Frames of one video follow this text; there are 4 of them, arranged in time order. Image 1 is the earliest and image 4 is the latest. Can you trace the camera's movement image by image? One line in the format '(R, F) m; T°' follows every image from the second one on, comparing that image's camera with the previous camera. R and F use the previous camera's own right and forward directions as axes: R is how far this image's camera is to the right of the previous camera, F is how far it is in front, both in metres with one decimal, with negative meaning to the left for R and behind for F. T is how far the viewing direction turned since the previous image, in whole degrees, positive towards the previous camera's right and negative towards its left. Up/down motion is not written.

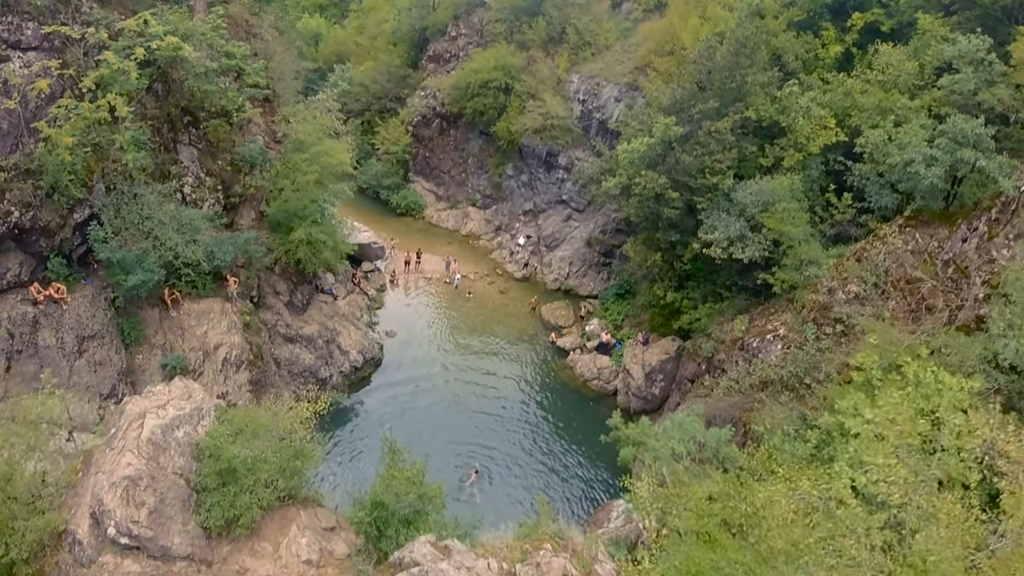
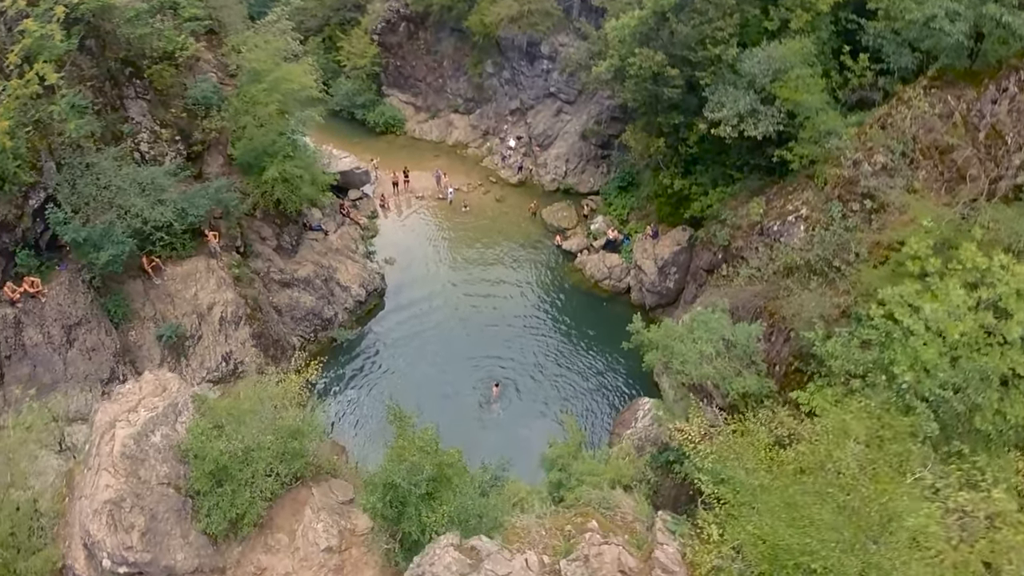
(+0.2, +1.6) m; -1°
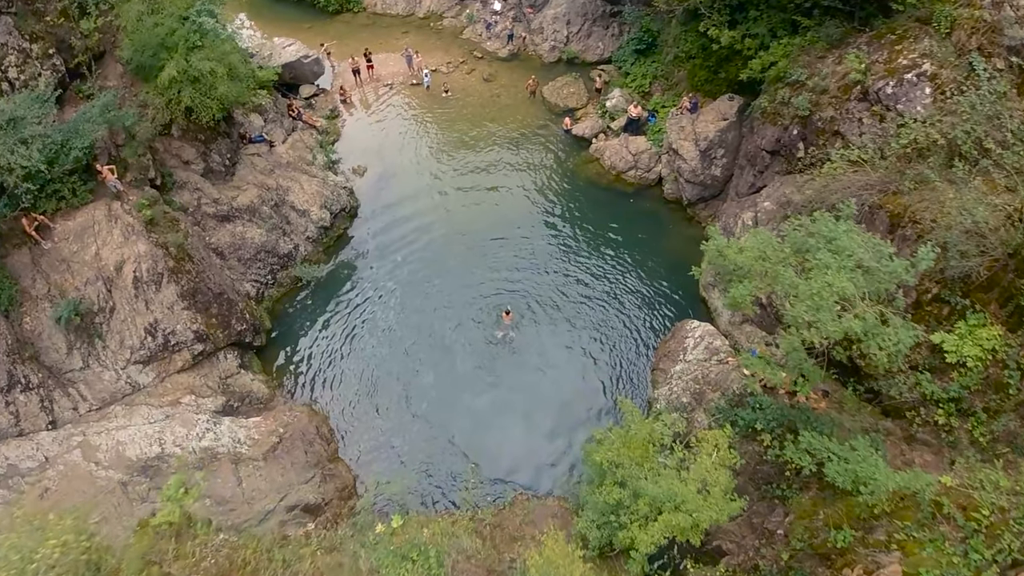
(0.0, +6.6) m; -1°
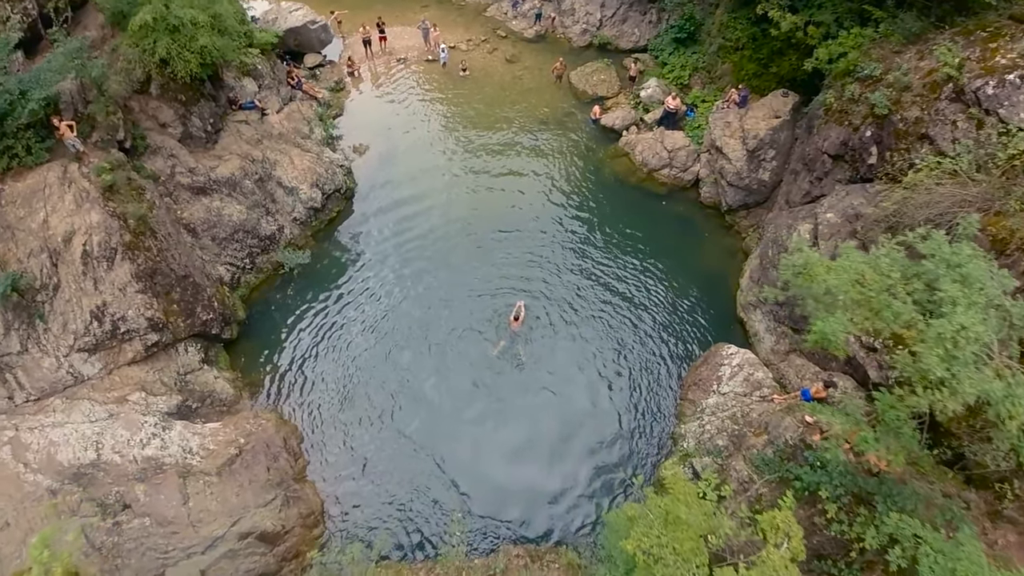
(-0.1, +3.0) m; -1°
